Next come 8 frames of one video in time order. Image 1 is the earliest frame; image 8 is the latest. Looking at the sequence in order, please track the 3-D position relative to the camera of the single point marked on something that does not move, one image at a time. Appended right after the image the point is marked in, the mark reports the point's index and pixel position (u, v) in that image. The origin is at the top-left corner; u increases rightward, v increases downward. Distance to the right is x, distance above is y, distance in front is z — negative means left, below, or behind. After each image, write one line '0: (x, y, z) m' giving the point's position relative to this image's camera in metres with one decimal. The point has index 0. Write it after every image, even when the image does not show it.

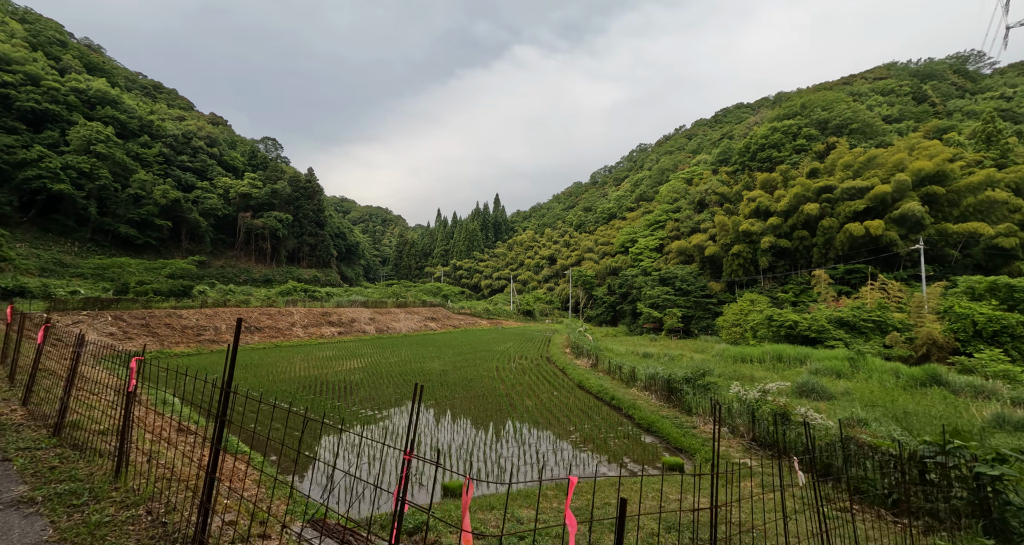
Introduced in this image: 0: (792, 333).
0: (+10.6, -2.3, +17.3) m
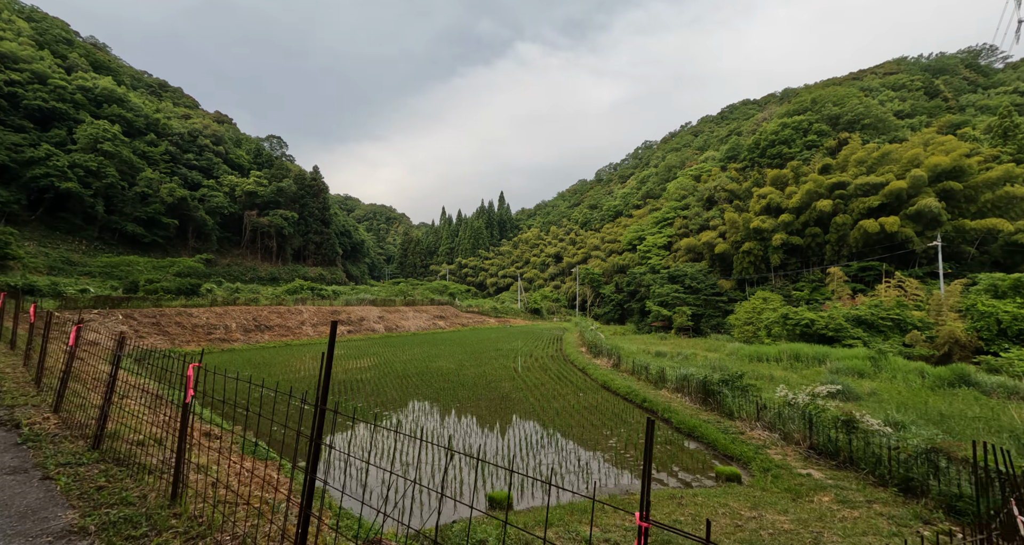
0: (+11.0, -2.2, +17.0) m
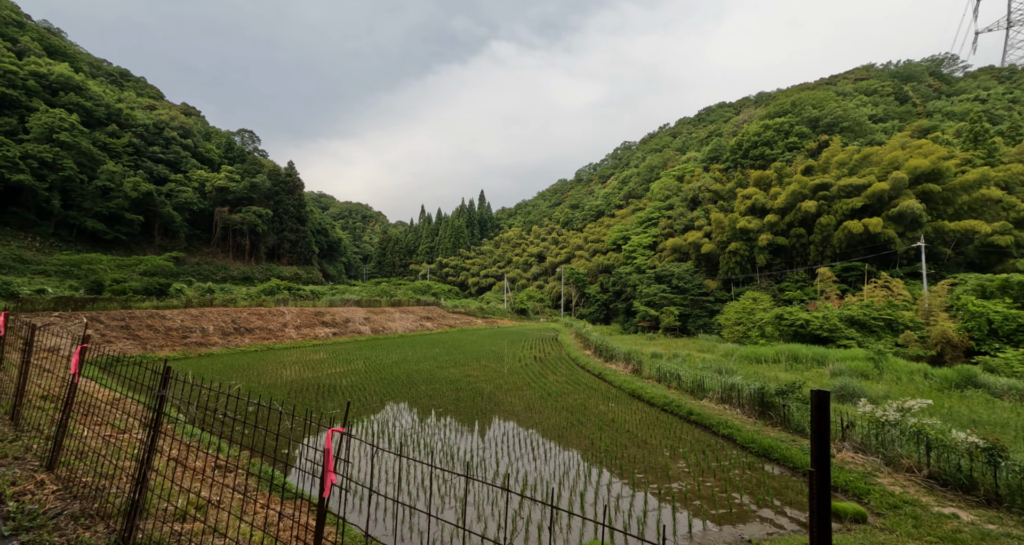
0: (+10.8, -2.2, +17.1) m
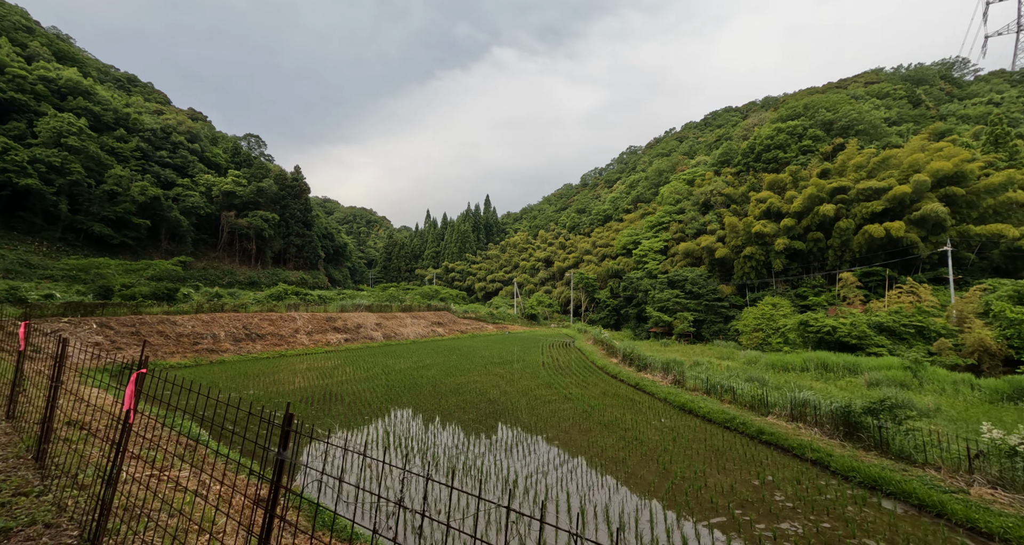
0: (+11.4, -2.4, +16.6) m
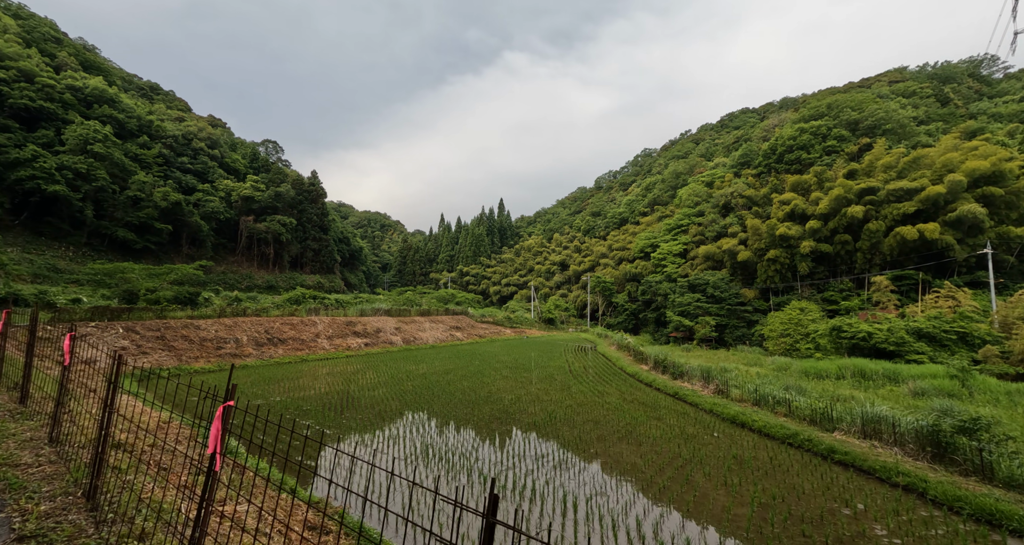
0: (+12.2, -2.5, +16.0) m
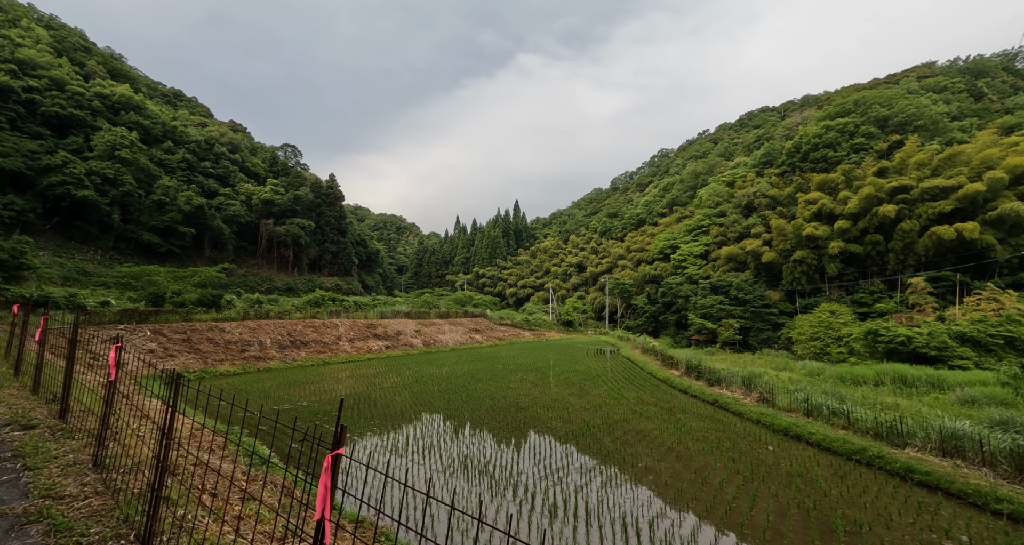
0: (+13.0, -2.6, +15.3) m
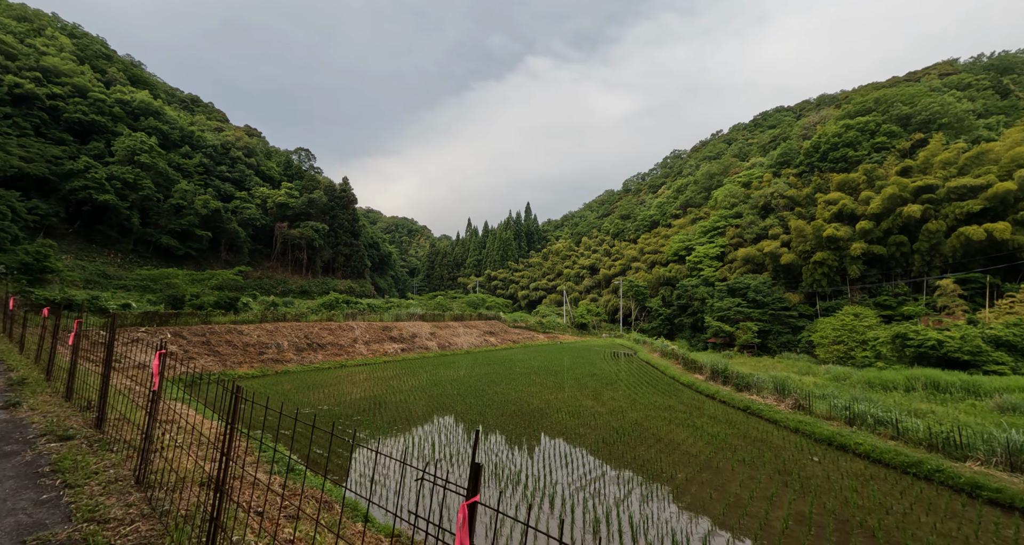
0: (+13.5, -2.7, +14.9) m
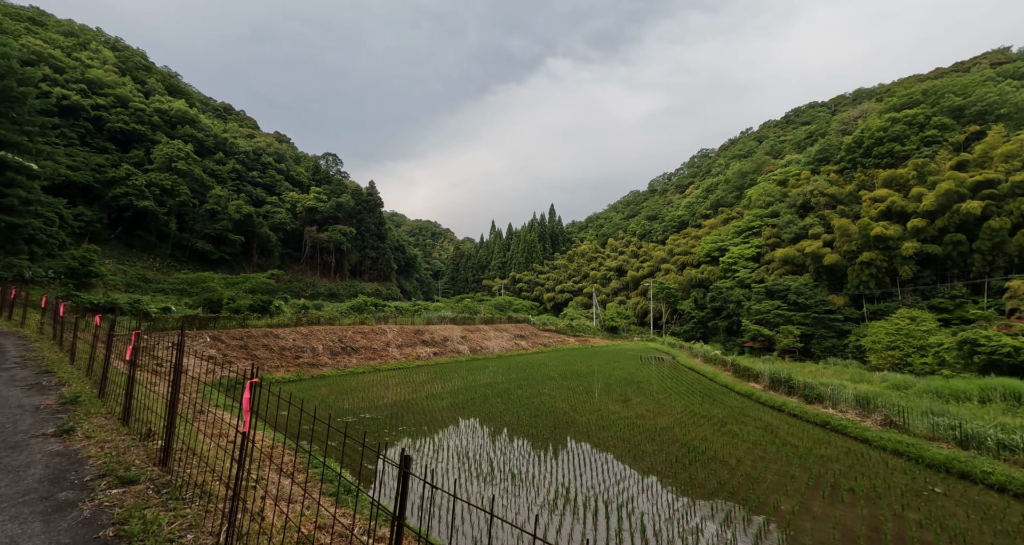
0: (+14.7, -2.7, +13.8) m
